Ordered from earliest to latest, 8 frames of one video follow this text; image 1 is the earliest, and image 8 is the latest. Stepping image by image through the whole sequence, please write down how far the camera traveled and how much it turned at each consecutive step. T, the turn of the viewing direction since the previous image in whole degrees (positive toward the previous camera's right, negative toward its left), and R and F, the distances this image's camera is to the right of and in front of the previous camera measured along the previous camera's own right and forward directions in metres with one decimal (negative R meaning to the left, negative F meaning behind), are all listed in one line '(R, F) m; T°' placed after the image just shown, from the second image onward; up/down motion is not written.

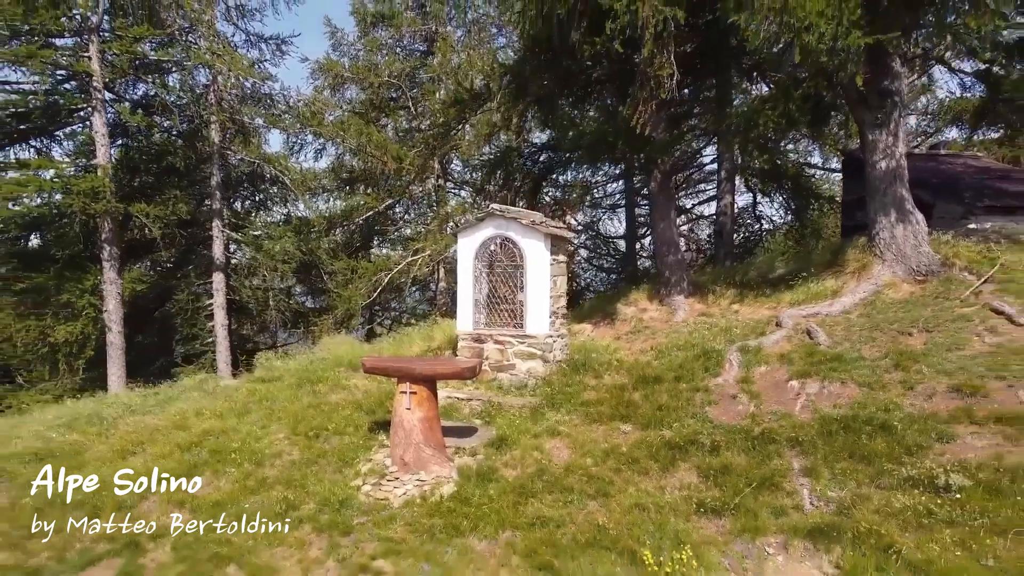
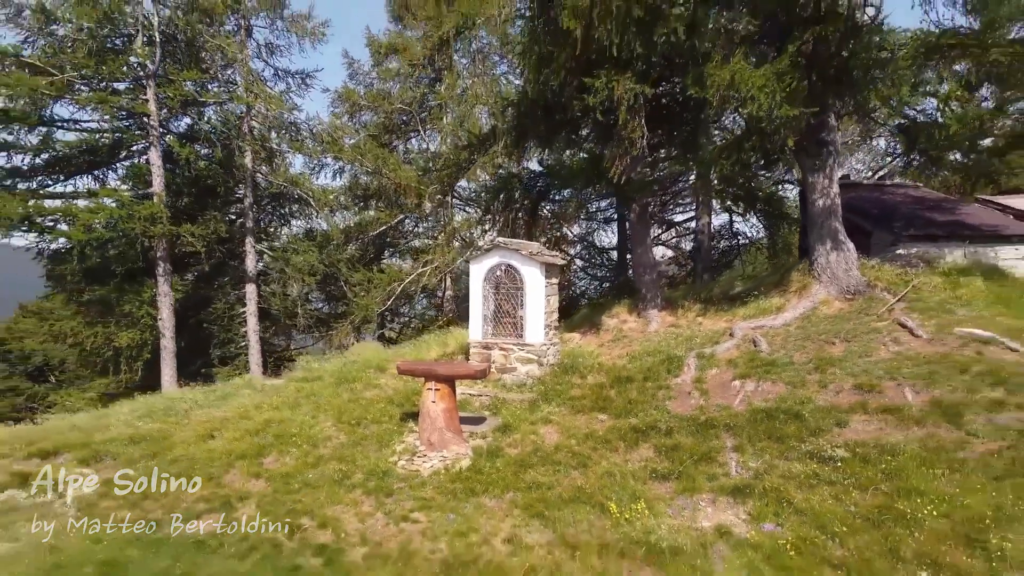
(0.0, -1.9) m; 0°
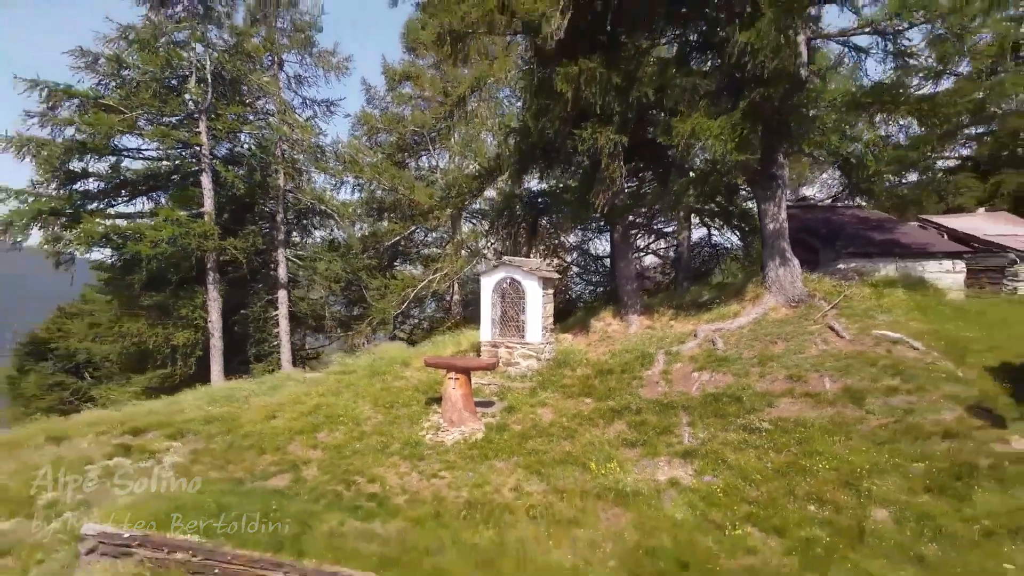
(-0.1, -2.3) m; 0°
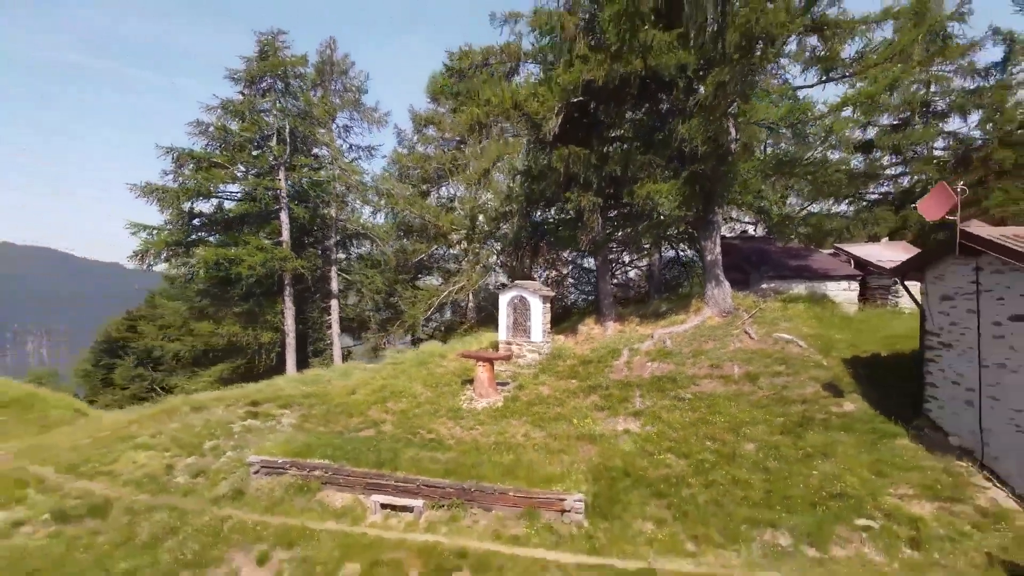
(-0.2, -5.0) m; 0°
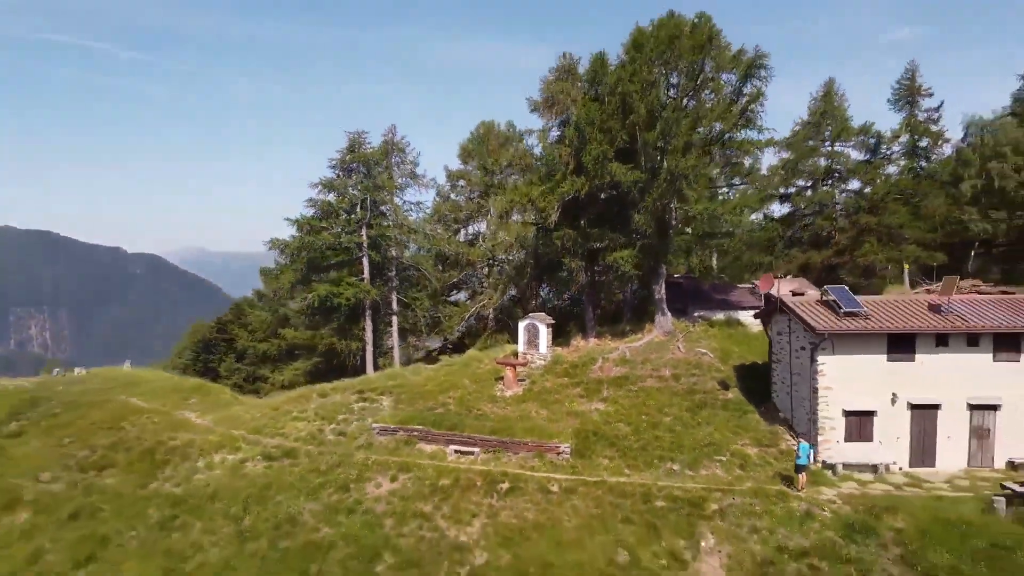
(-0.5, -9.2) m; 0°
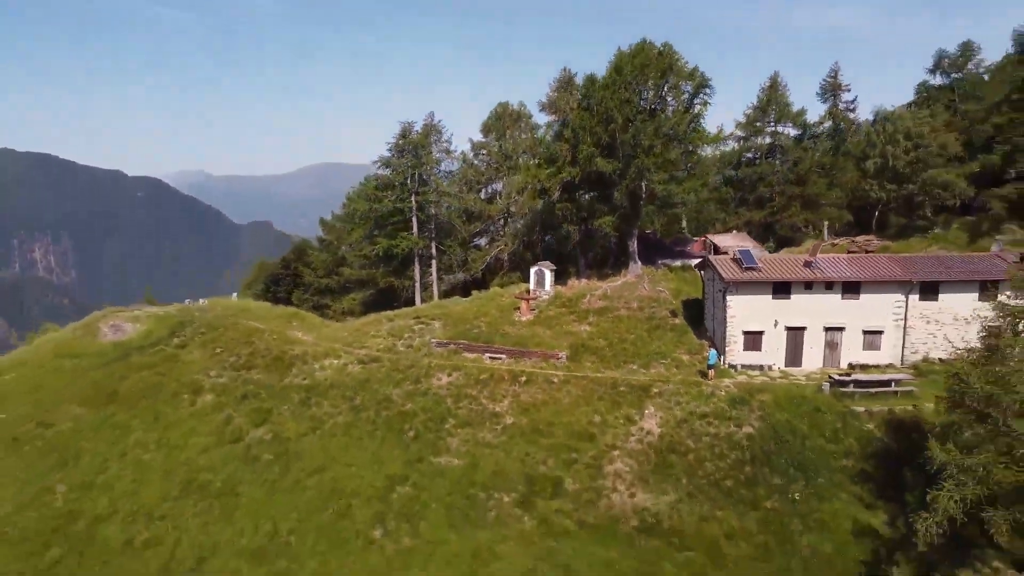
(-0.6, -10.2) m; 0°
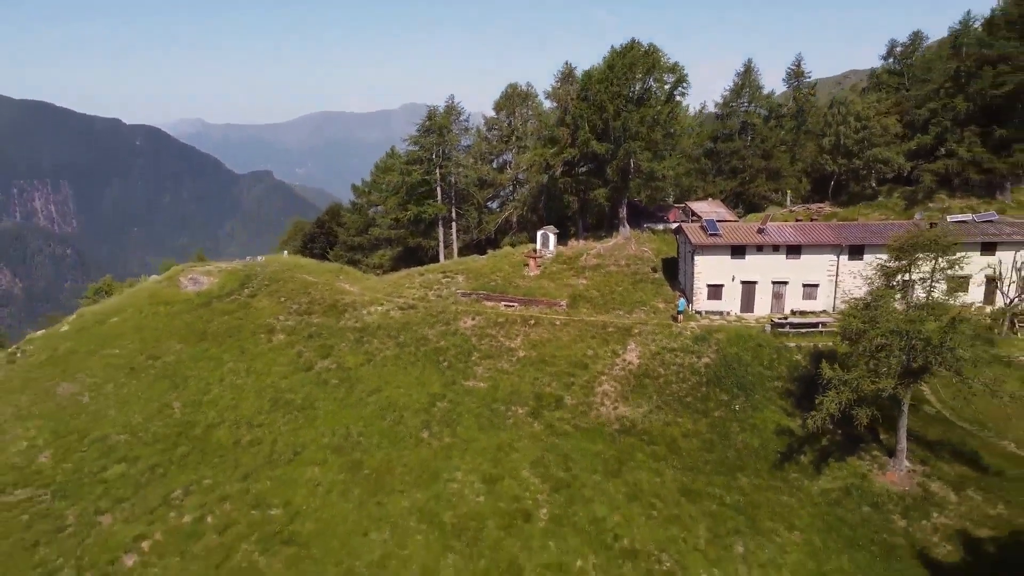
(-0.5, -7.6) m; 0°
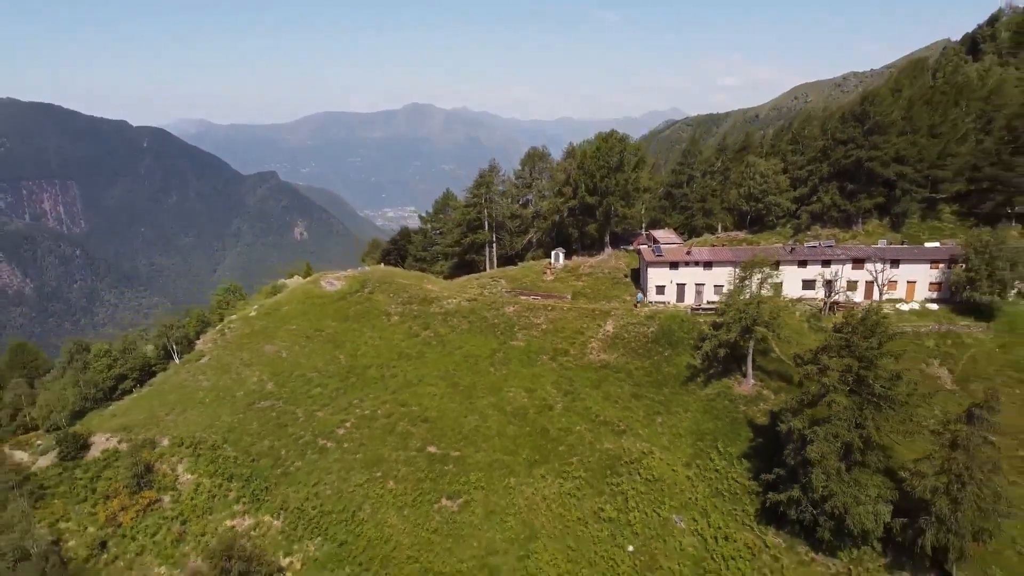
(-1.8, -24.4) m; 0°
